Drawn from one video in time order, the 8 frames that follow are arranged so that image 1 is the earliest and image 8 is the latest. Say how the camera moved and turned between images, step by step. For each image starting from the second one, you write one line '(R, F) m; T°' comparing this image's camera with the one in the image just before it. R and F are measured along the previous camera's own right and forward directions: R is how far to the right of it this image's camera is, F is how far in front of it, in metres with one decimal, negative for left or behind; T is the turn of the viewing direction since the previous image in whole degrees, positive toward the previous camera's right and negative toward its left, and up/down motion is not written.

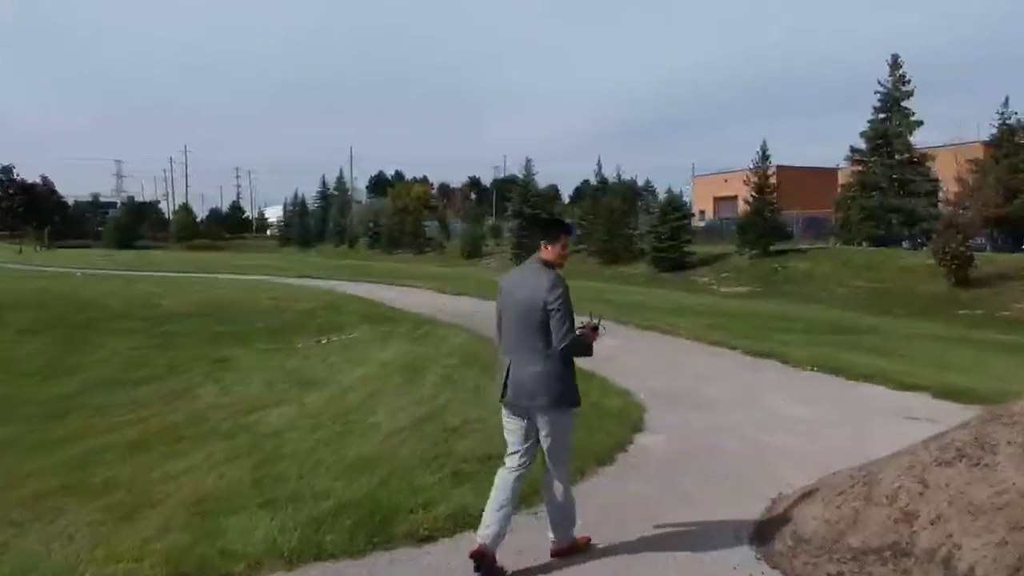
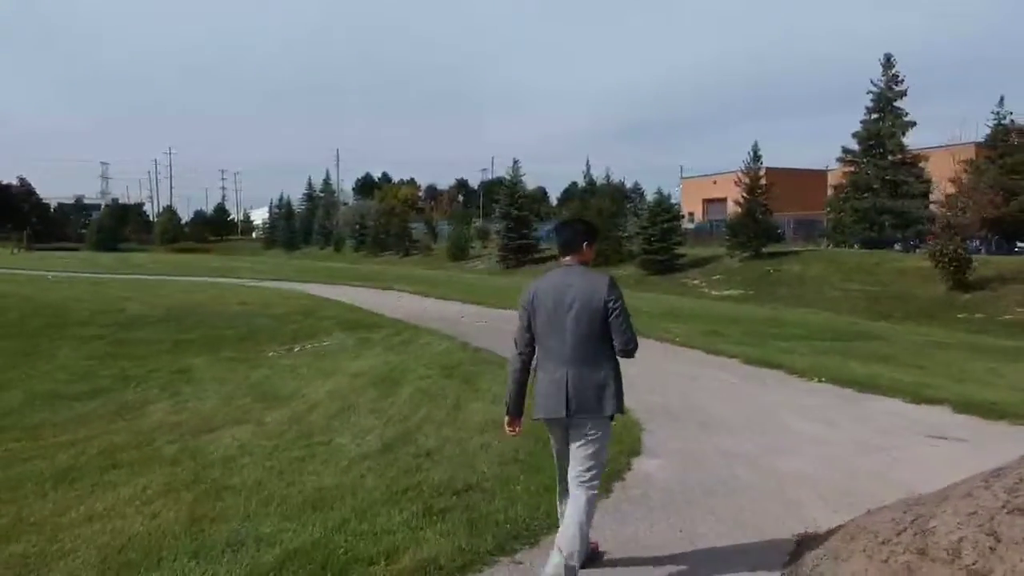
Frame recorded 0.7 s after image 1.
(+0.1, +1.1) m; +1°
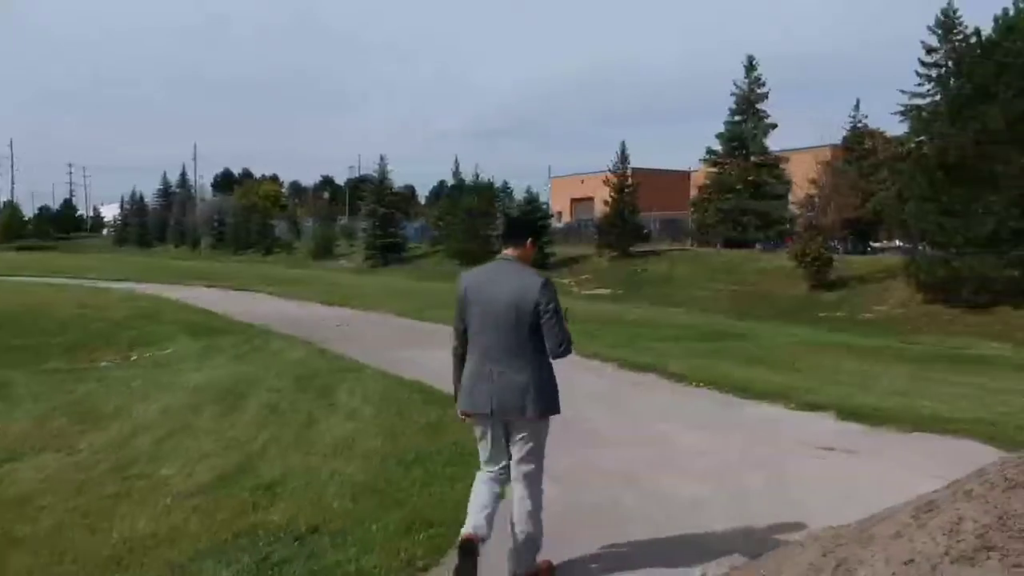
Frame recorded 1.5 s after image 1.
(+0.1, +1.0) m; +8°
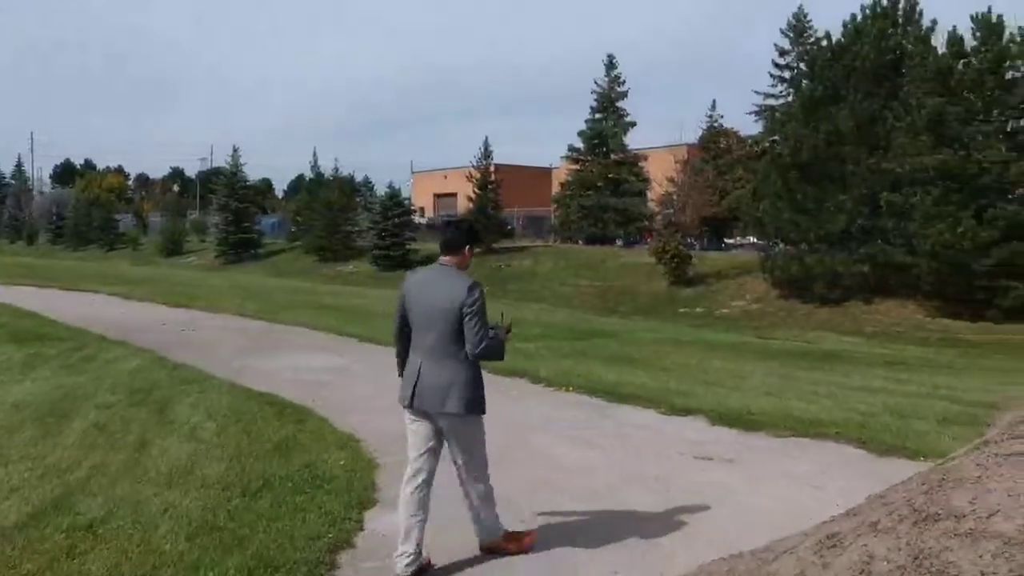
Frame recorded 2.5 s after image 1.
(0.0, +0.7) m; +8°
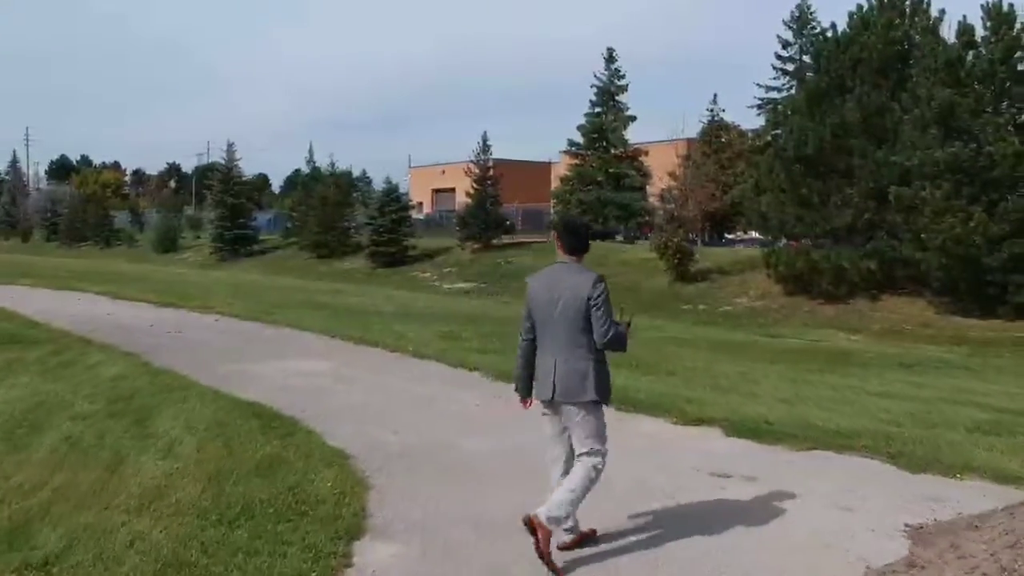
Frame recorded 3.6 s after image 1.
(0.0, +0.7) m; 0°
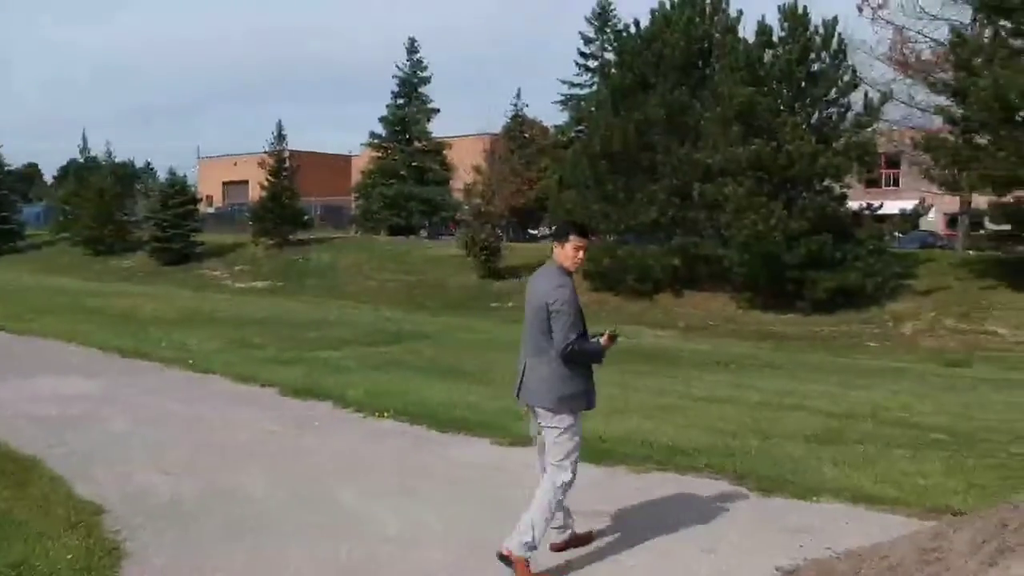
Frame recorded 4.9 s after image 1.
(0.0, +1.4) m; +12°
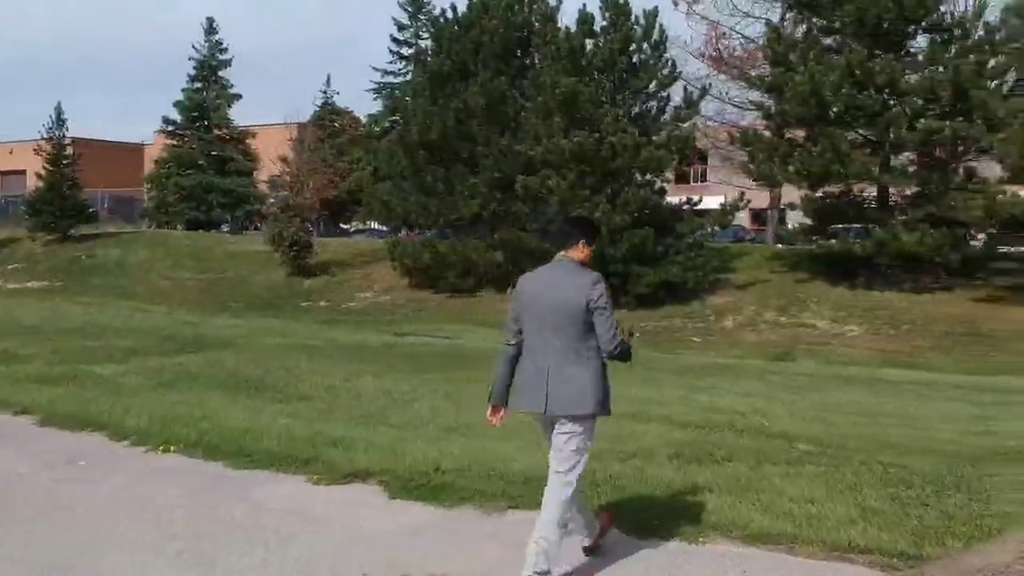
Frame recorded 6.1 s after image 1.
(-0.1, +1.5) m; +11°
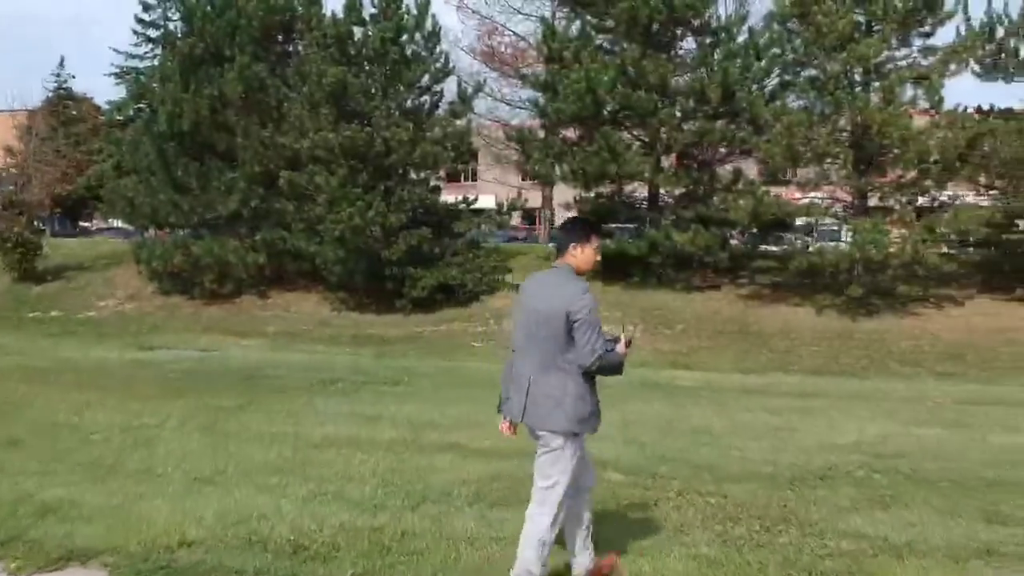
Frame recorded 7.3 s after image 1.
(0.0, +1.4) m; +13°
